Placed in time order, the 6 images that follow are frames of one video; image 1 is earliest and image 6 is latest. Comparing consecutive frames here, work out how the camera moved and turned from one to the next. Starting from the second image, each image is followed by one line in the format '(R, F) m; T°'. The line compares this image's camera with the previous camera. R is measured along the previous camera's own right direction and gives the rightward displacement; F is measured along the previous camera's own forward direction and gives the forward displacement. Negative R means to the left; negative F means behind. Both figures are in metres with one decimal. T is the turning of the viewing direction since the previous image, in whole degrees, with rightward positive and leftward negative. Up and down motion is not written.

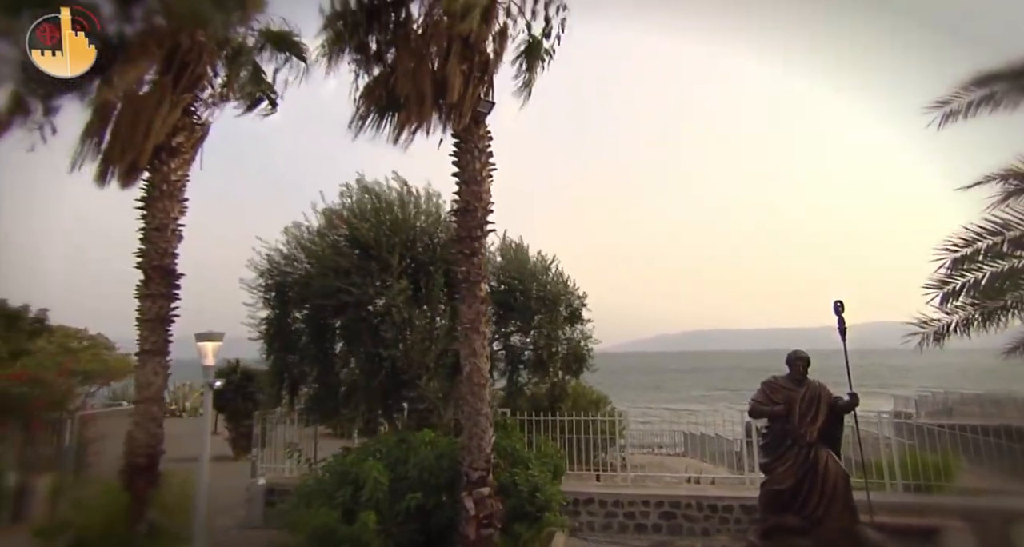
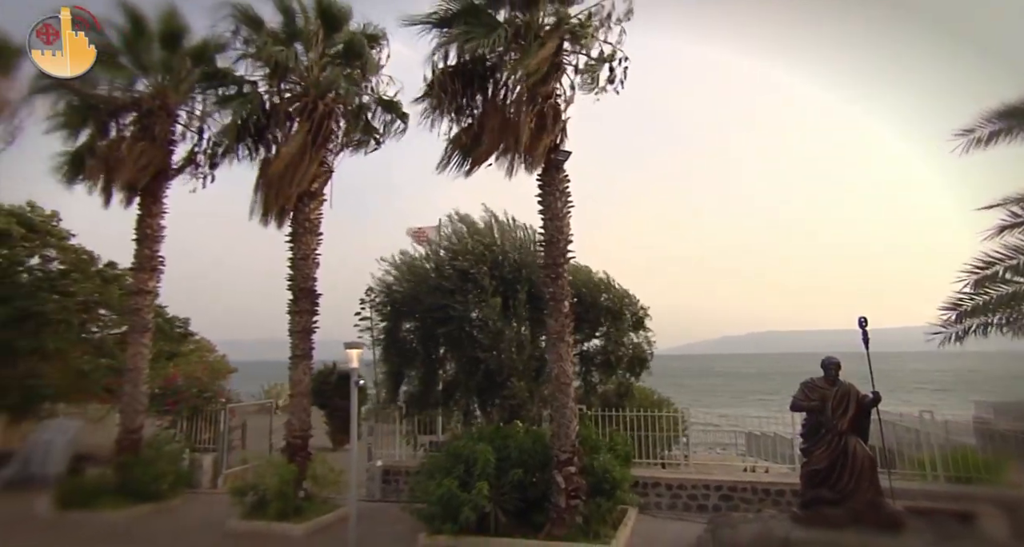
(-0.3, -1.7) m; -5°
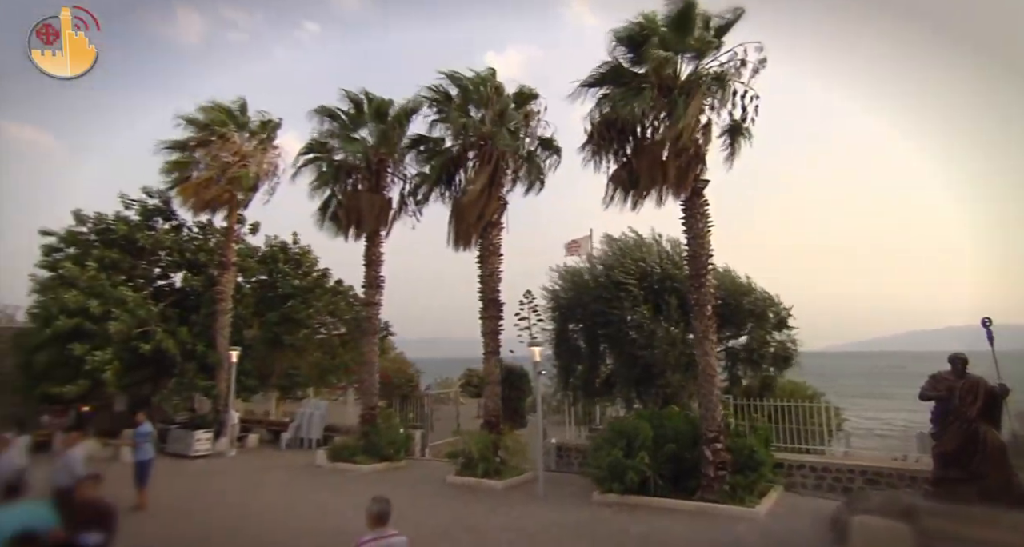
(-0.1, -2.2) m; -14°
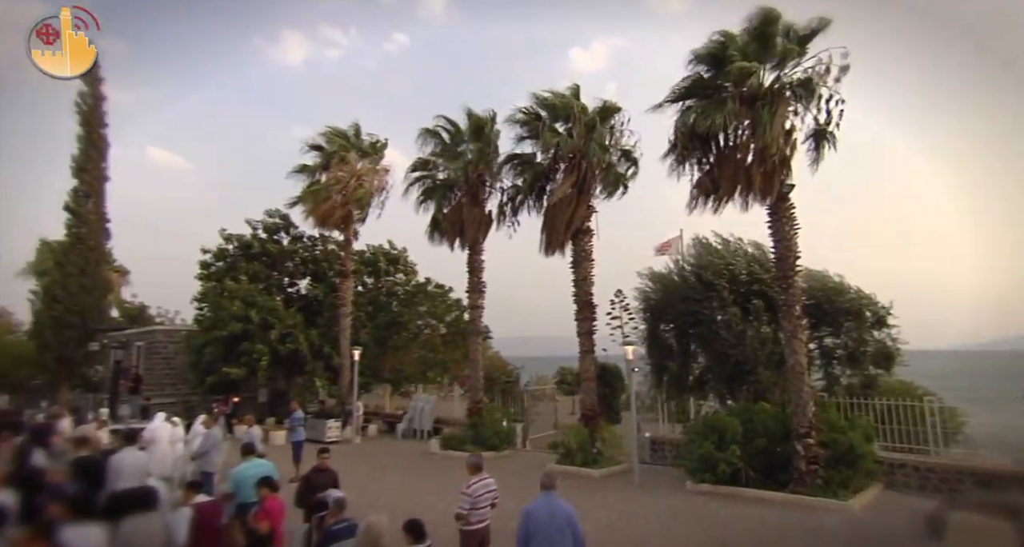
(0.0, -1.0) m; -9°
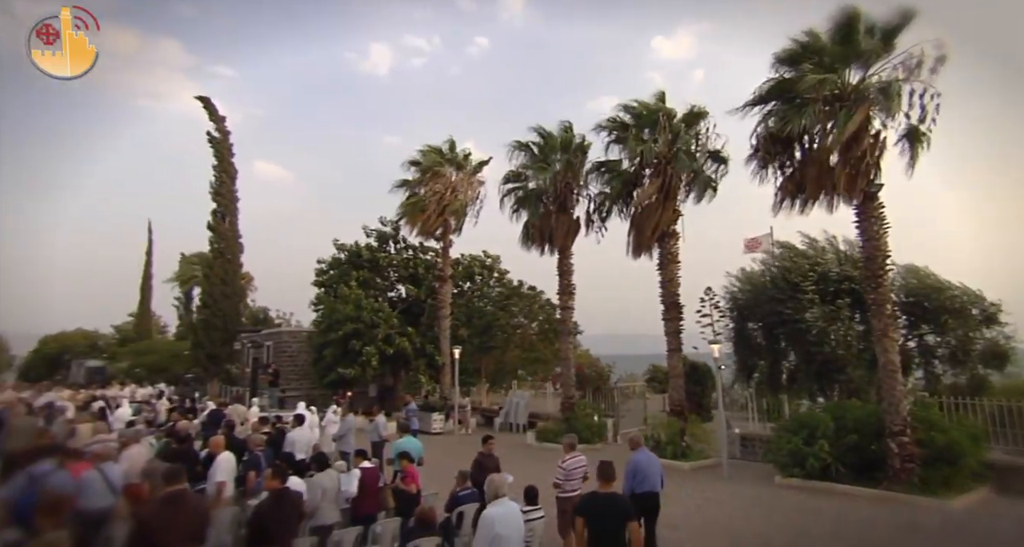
(0.0, -0.9) m; -8°
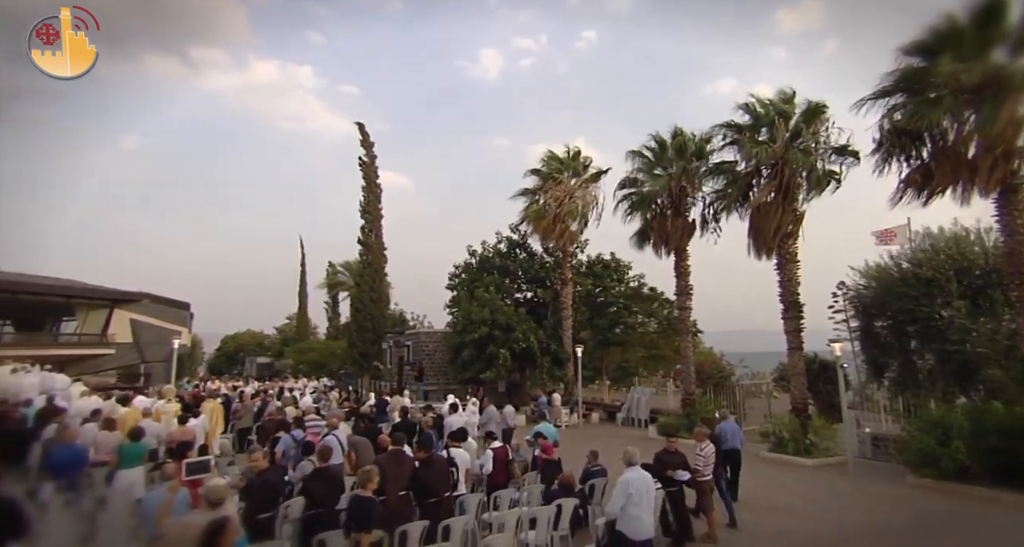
(0.0, -1.0) m; -11°
